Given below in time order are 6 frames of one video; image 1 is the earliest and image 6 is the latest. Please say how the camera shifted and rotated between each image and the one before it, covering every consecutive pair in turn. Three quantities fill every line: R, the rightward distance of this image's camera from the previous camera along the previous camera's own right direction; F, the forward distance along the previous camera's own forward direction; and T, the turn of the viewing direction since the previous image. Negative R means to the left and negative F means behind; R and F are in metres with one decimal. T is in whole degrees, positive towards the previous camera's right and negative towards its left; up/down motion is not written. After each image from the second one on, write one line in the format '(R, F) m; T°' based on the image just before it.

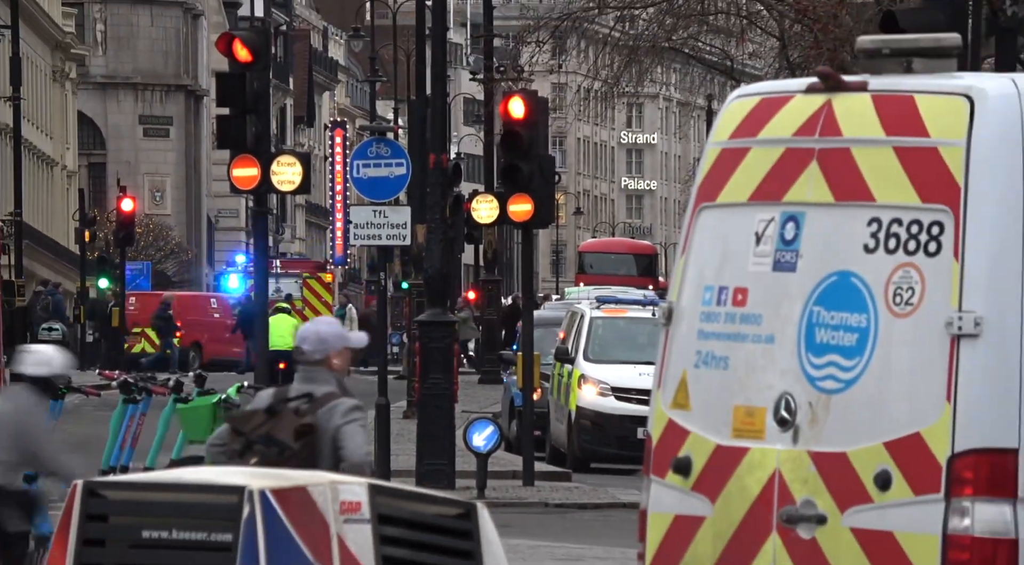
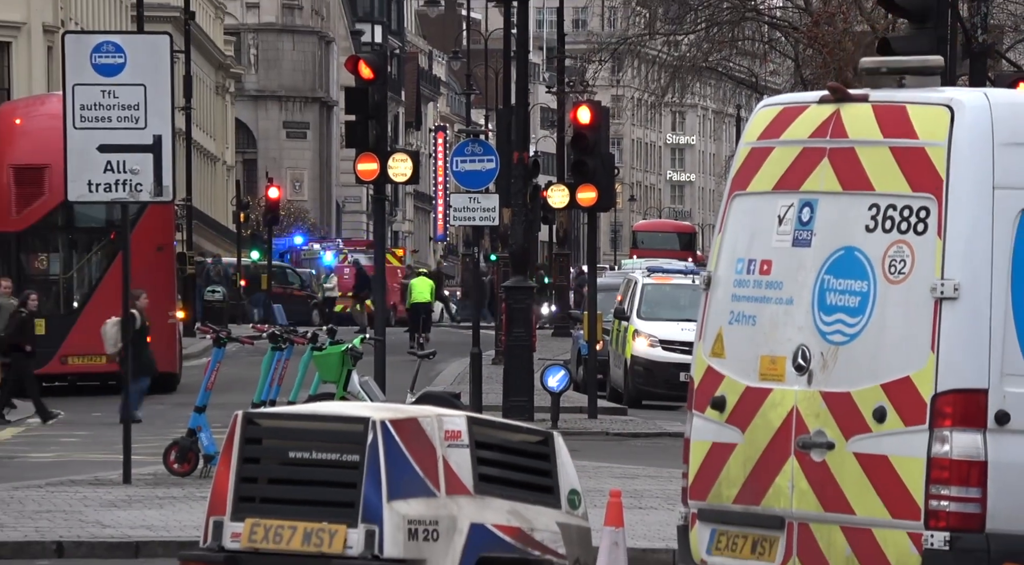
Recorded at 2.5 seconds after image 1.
(+0.1, -1.8) m; -3°
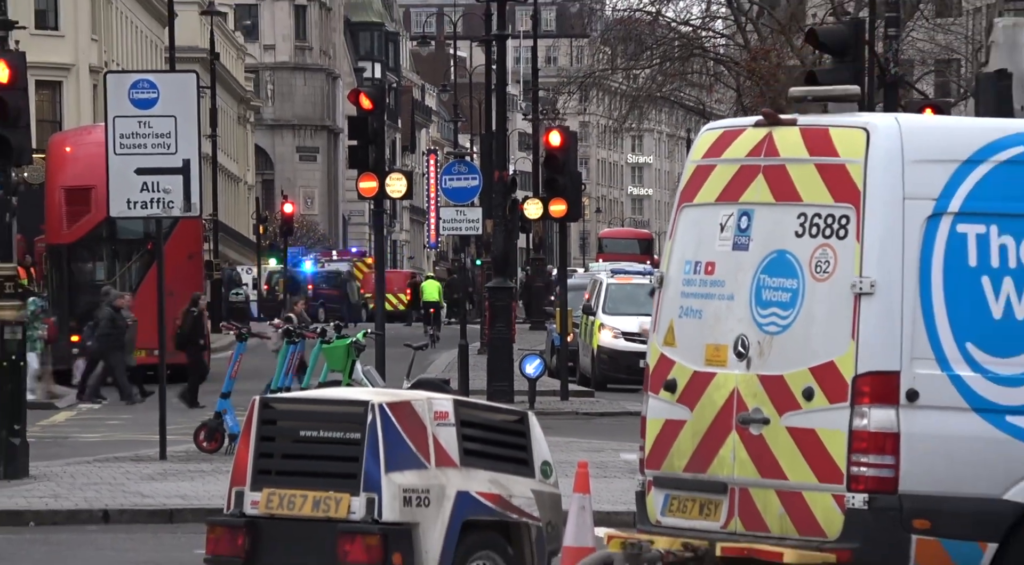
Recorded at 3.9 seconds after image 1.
(-0.2, -1.5) m; +2°
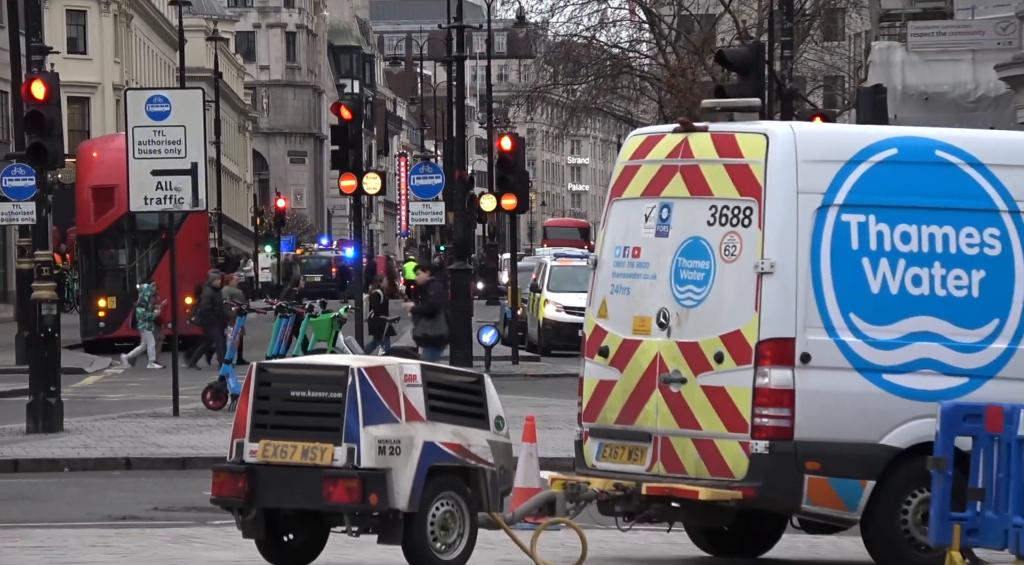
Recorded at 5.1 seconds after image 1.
(0.0, -2.0) m; +1°
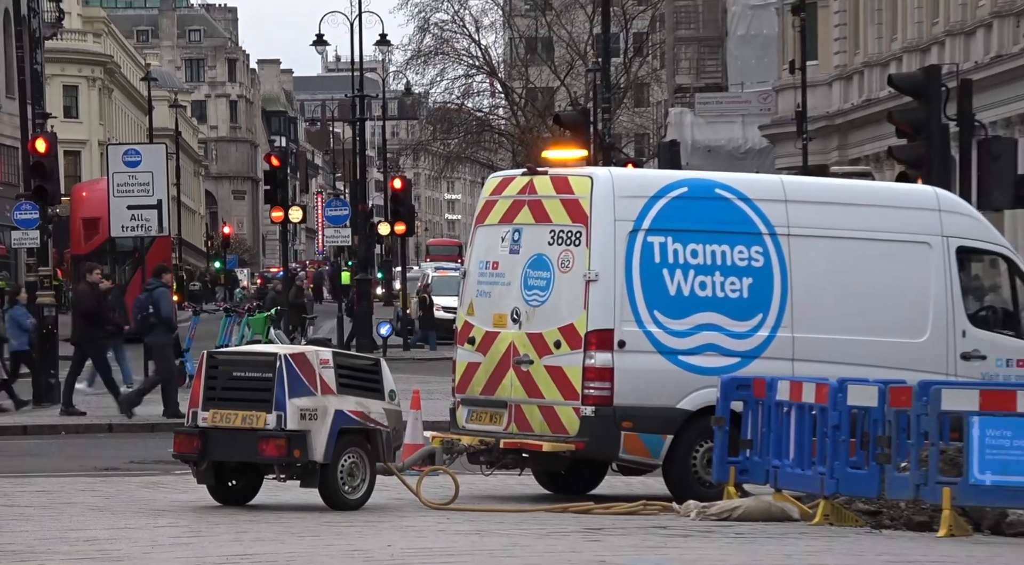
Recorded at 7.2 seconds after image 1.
(+0.1, -4.0) m; +3°
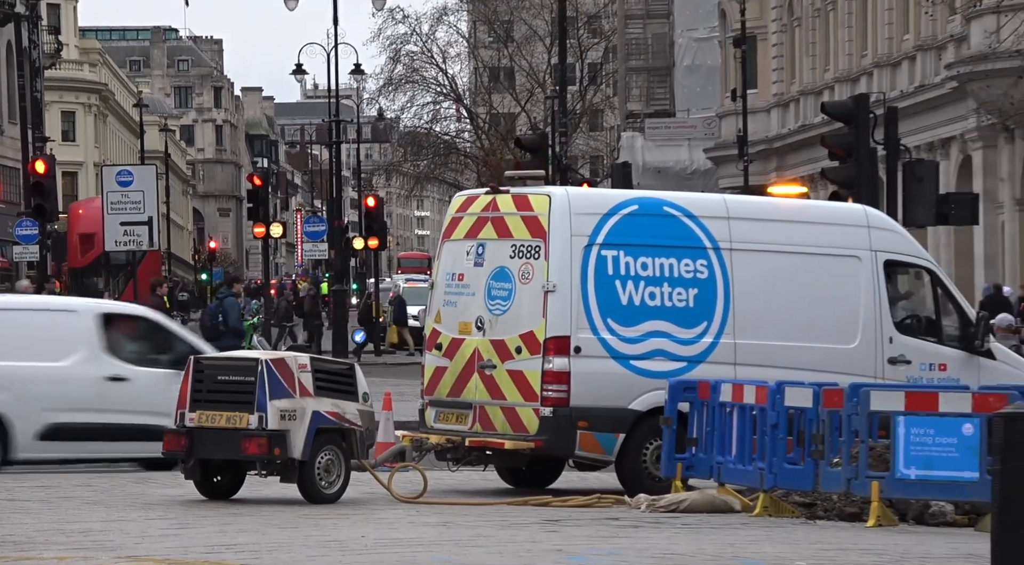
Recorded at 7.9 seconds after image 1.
(0.0, -1.4) m; +1°
